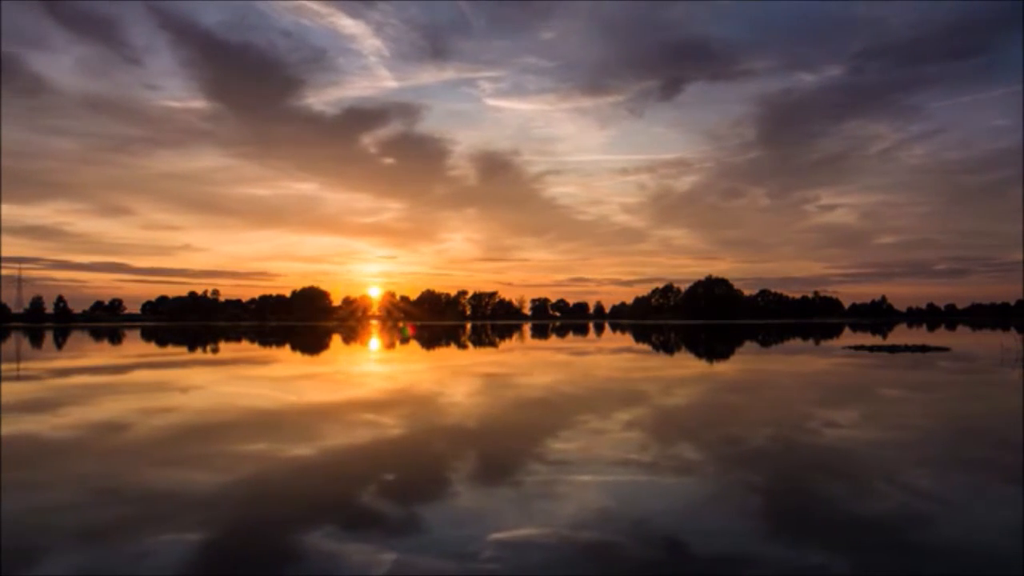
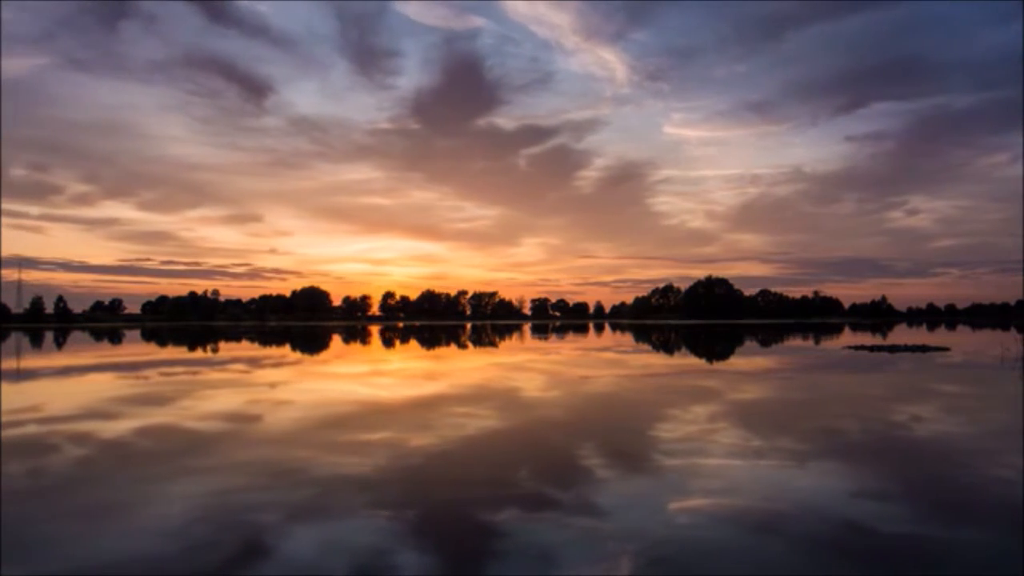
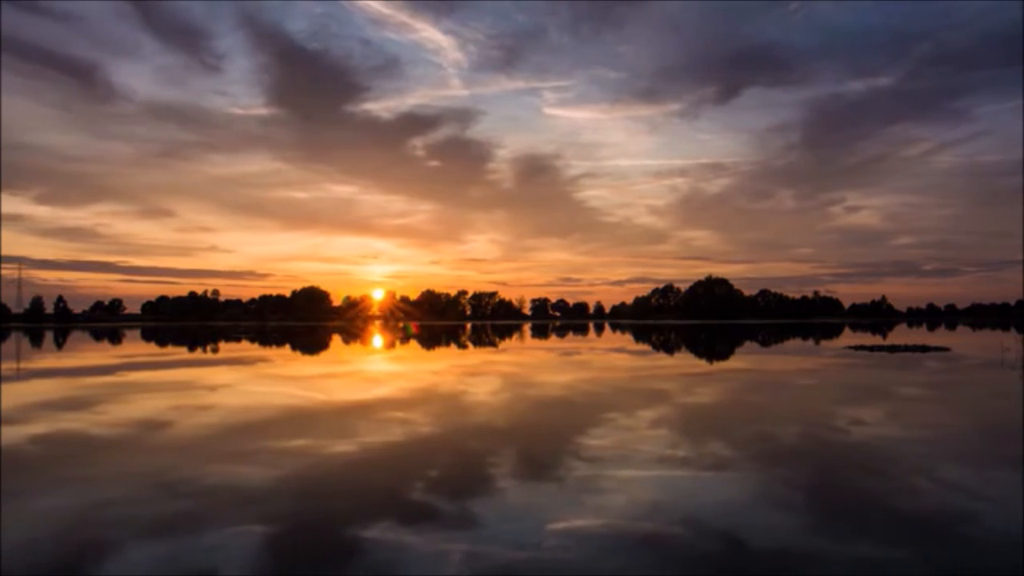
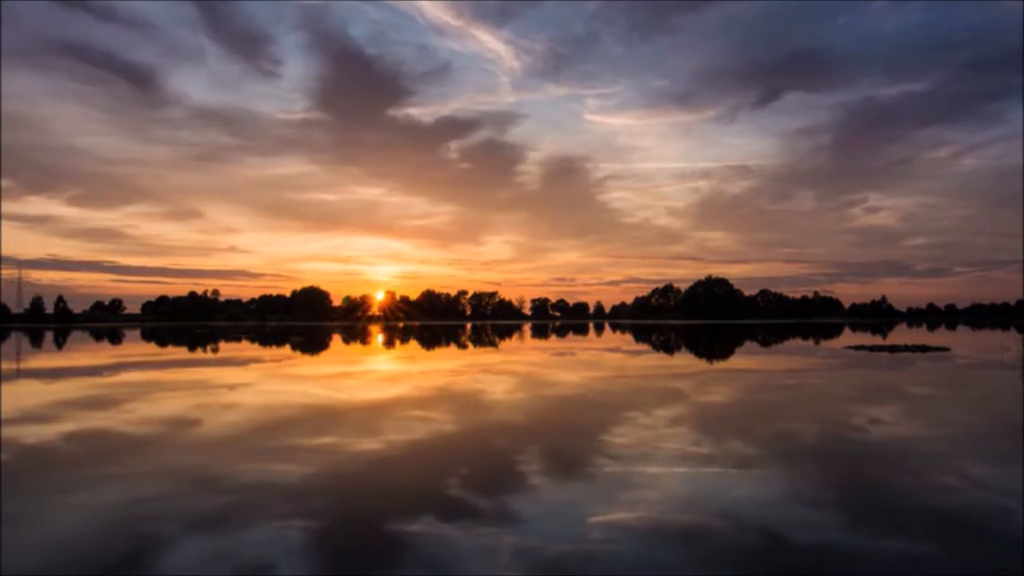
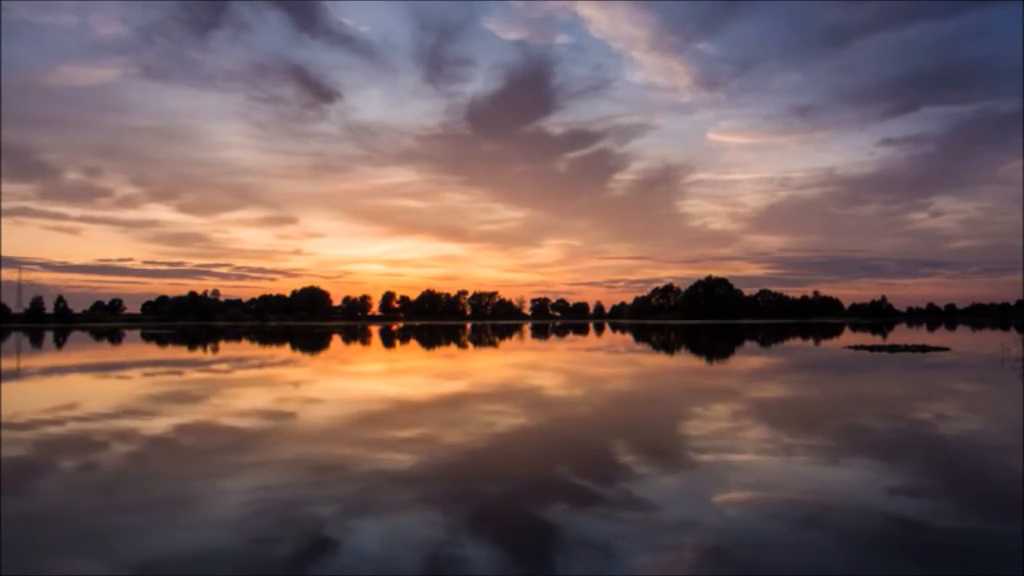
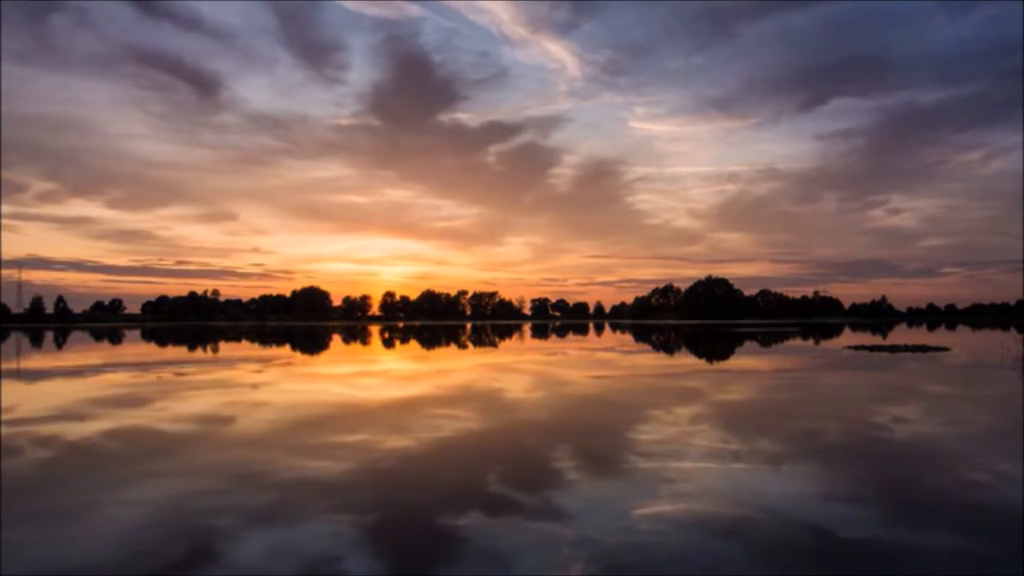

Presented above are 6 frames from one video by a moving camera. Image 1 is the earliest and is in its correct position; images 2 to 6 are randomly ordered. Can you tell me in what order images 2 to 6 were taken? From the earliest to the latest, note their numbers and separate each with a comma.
3, 4, 6, 2, 5
